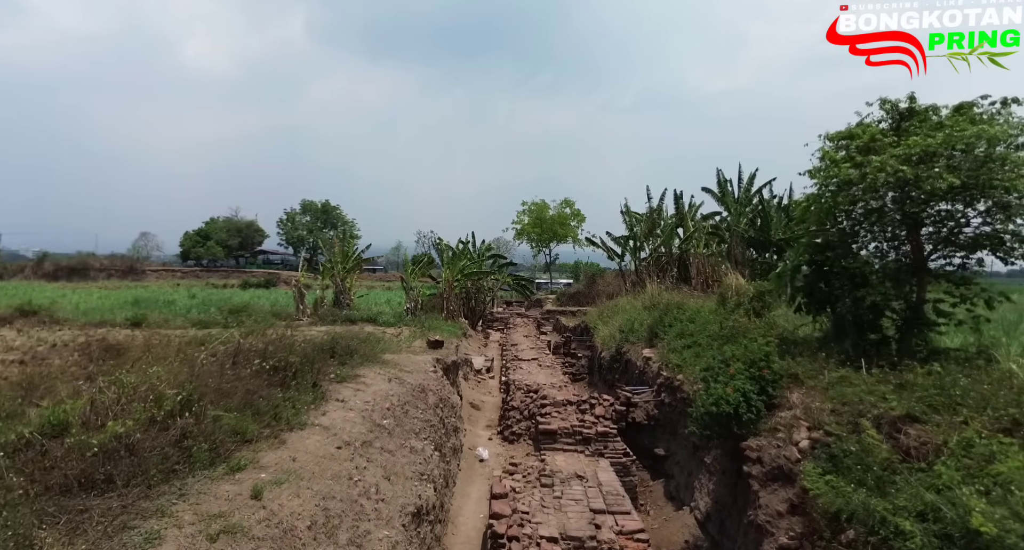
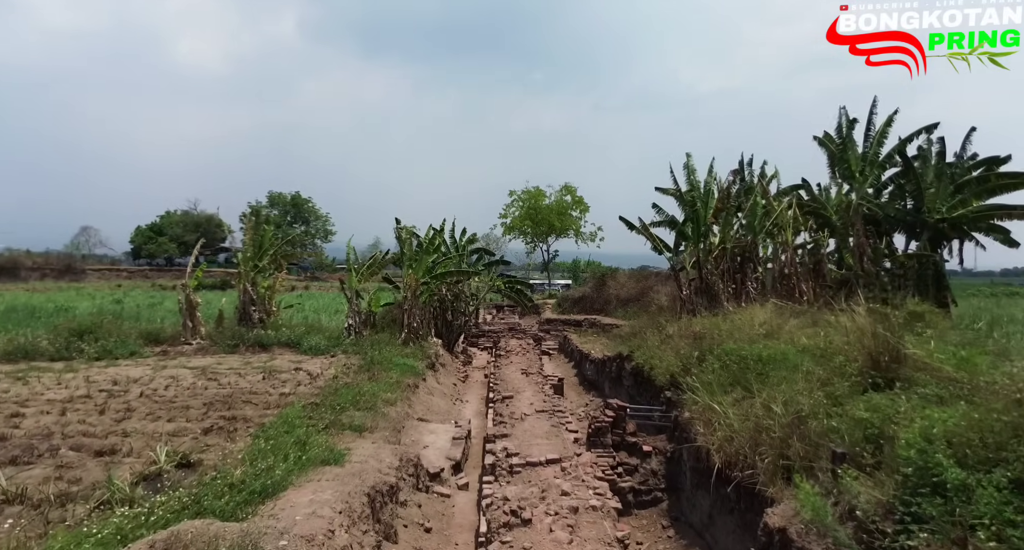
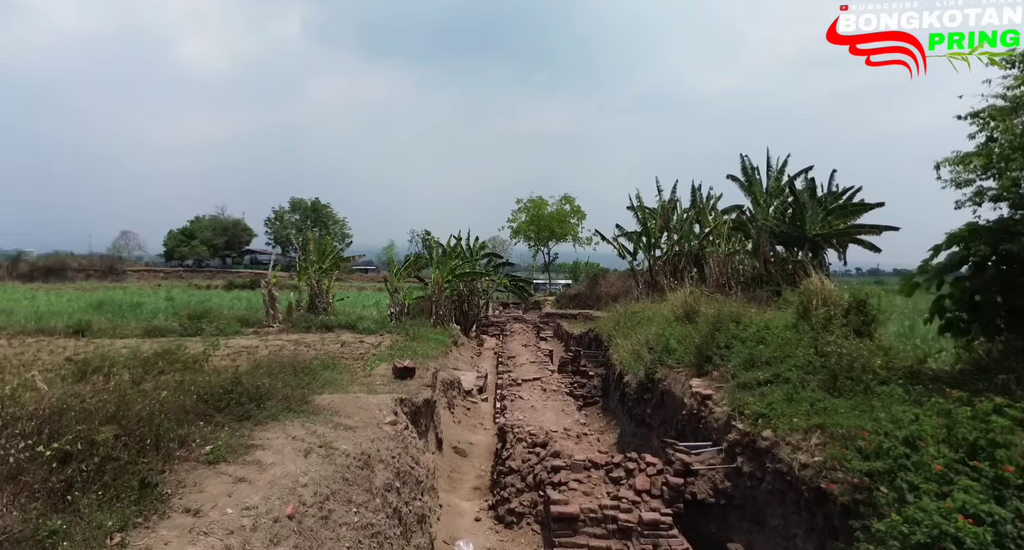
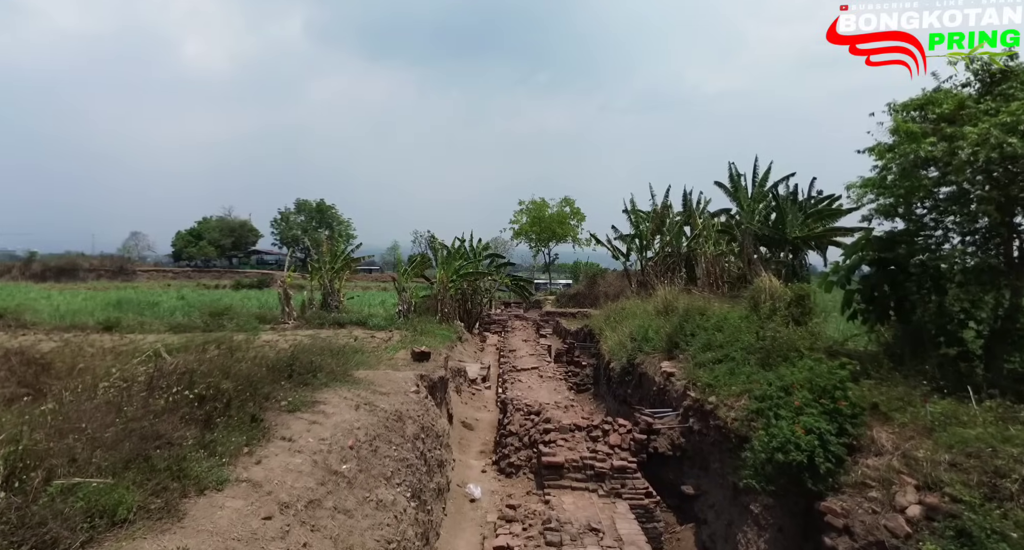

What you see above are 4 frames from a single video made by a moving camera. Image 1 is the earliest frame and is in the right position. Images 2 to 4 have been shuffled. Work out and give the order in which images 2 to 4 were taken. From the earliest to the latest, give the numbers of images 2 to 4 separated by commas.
4, 3, 2
